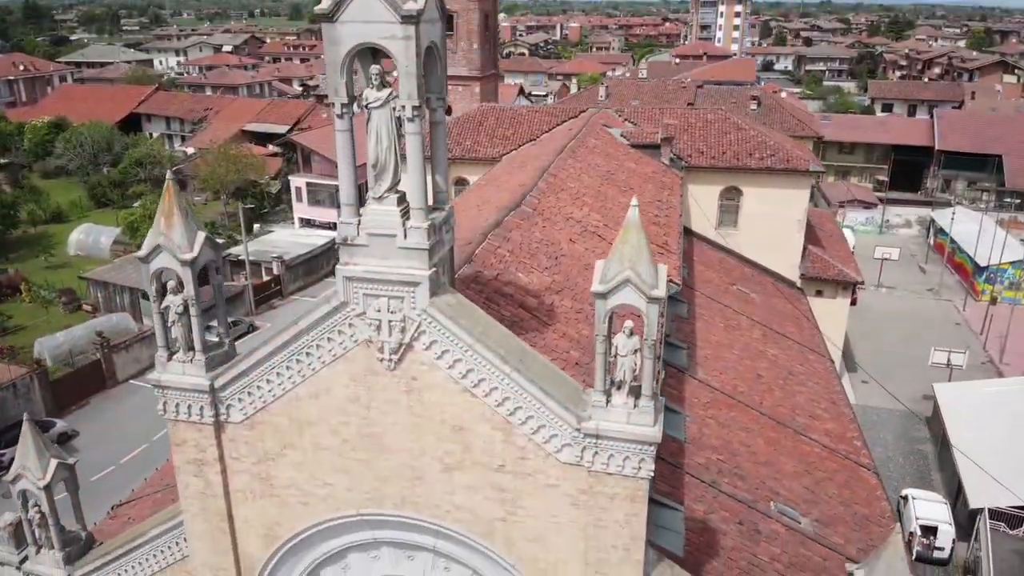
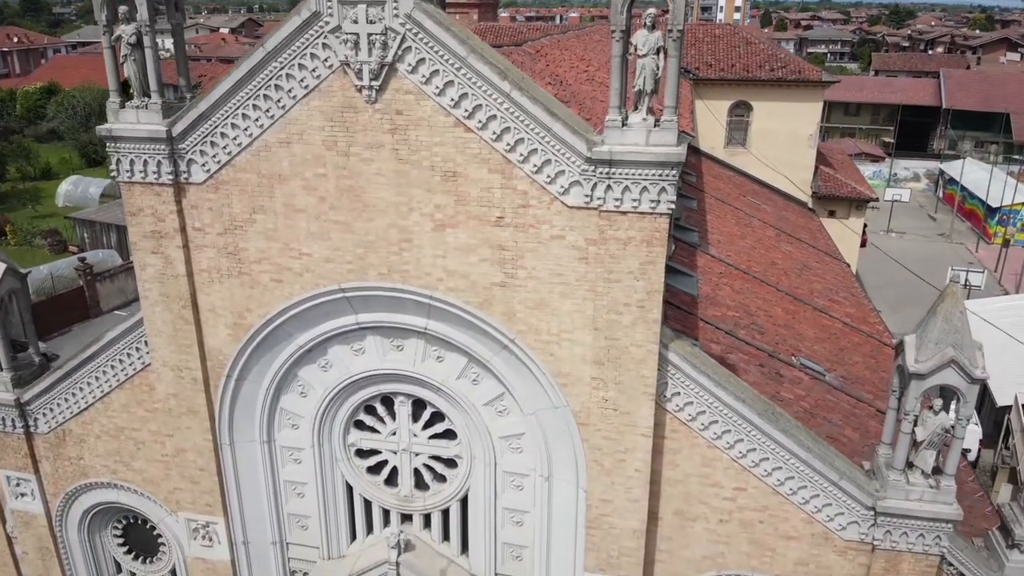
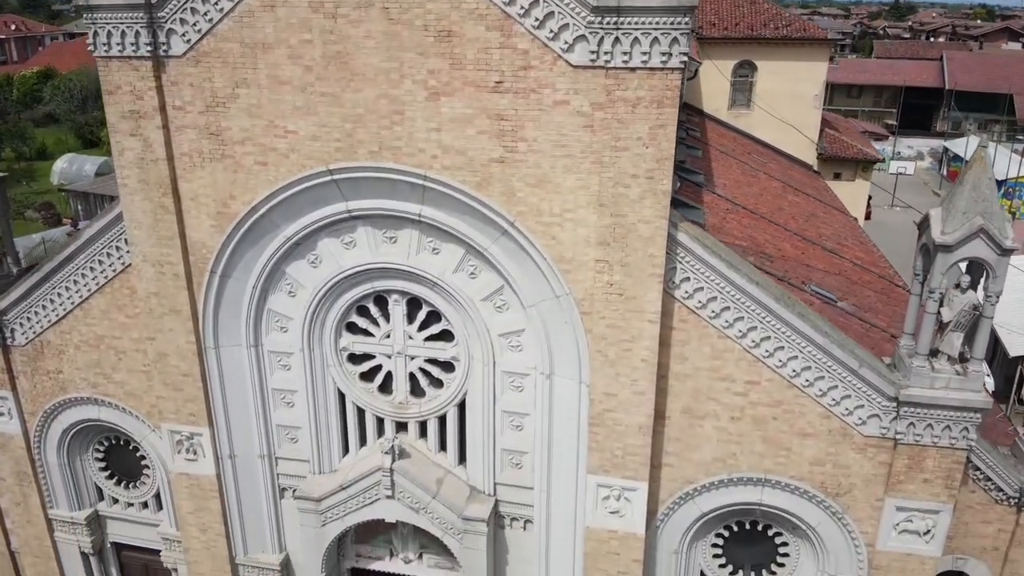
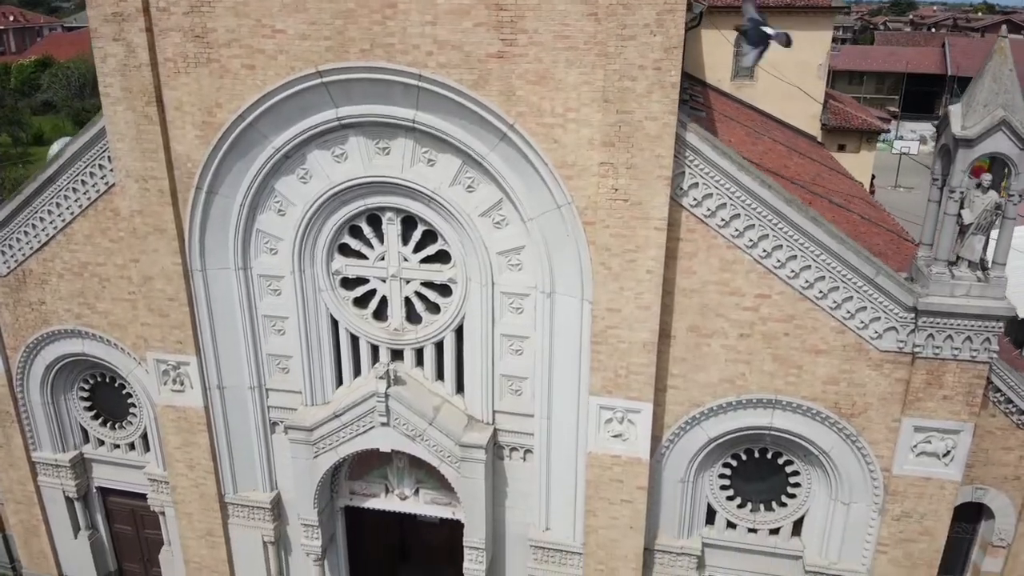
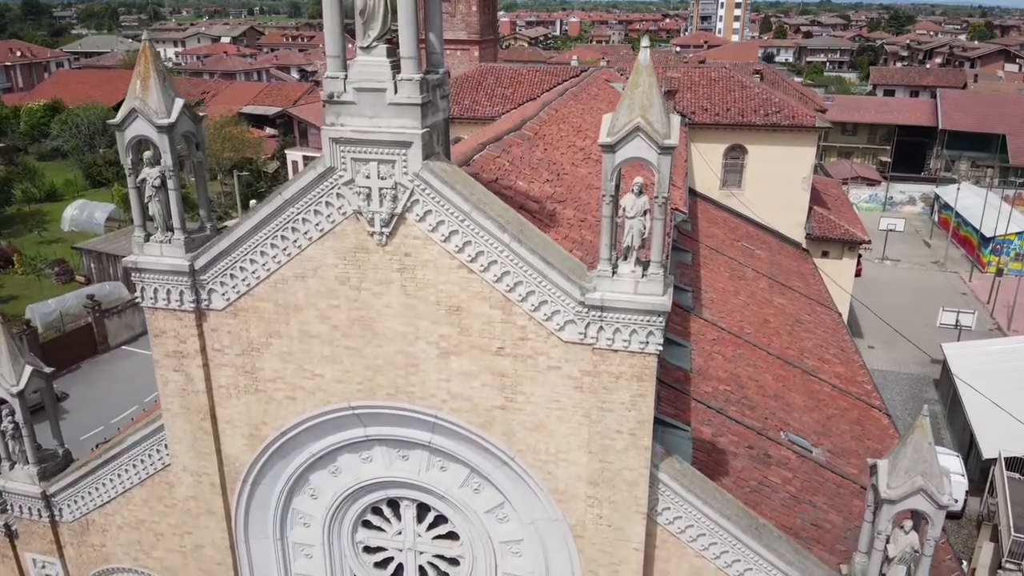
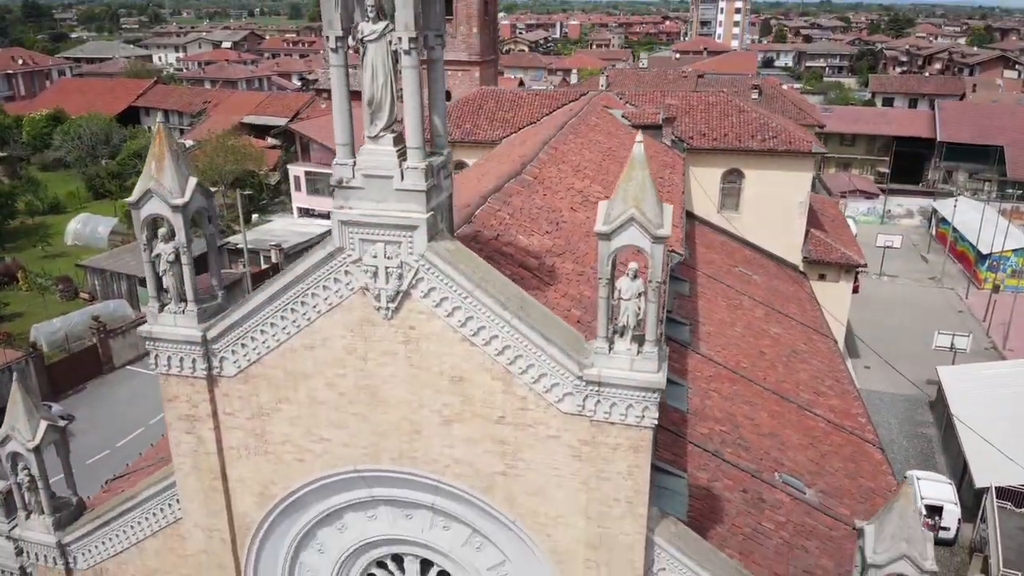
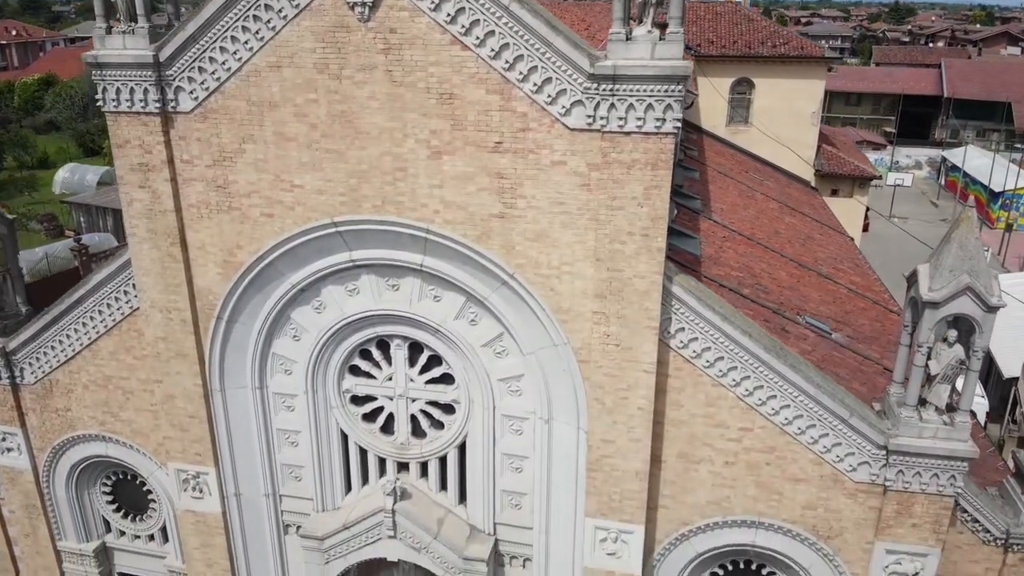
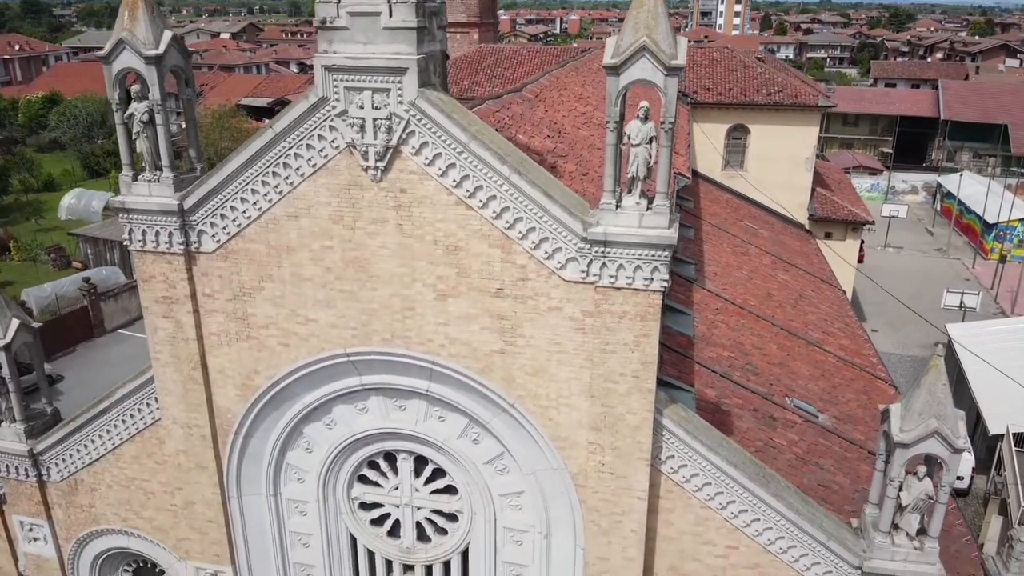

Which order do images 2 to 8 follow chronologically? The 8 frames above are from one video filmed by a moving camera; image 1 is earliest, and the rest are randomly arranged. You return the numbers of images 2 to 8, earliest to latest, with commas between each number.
6, 5, 8, 2, 7, 3, 4
